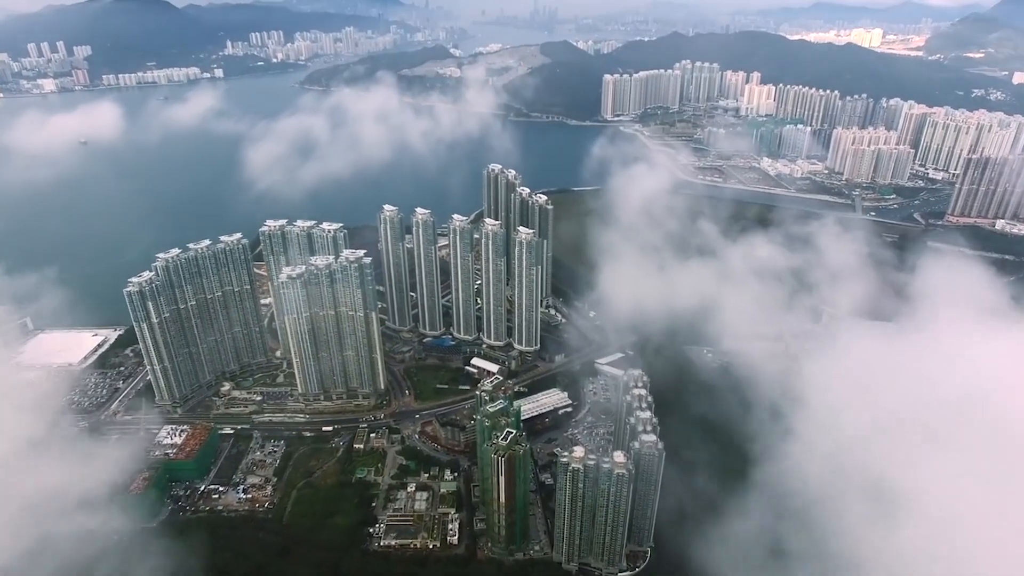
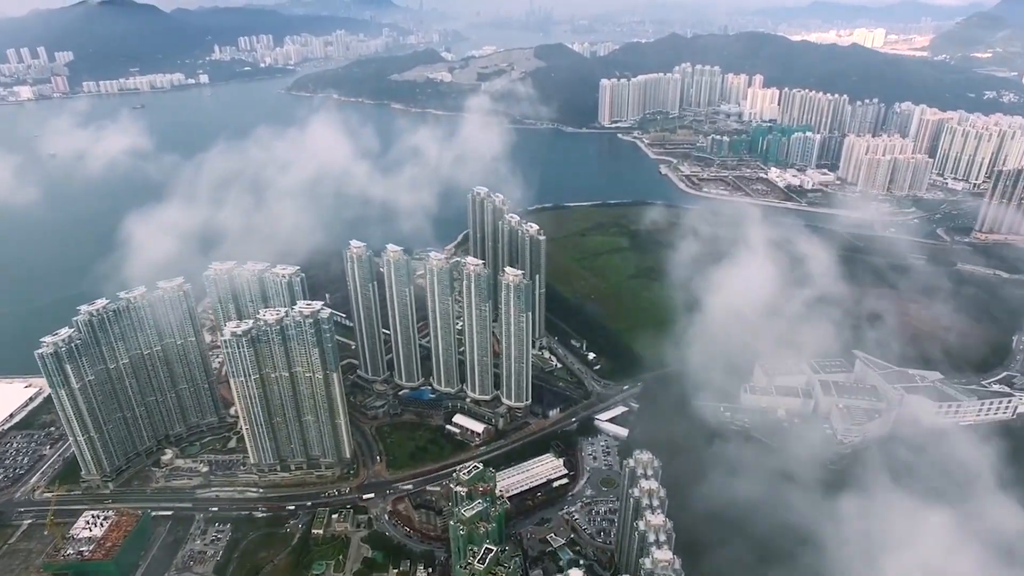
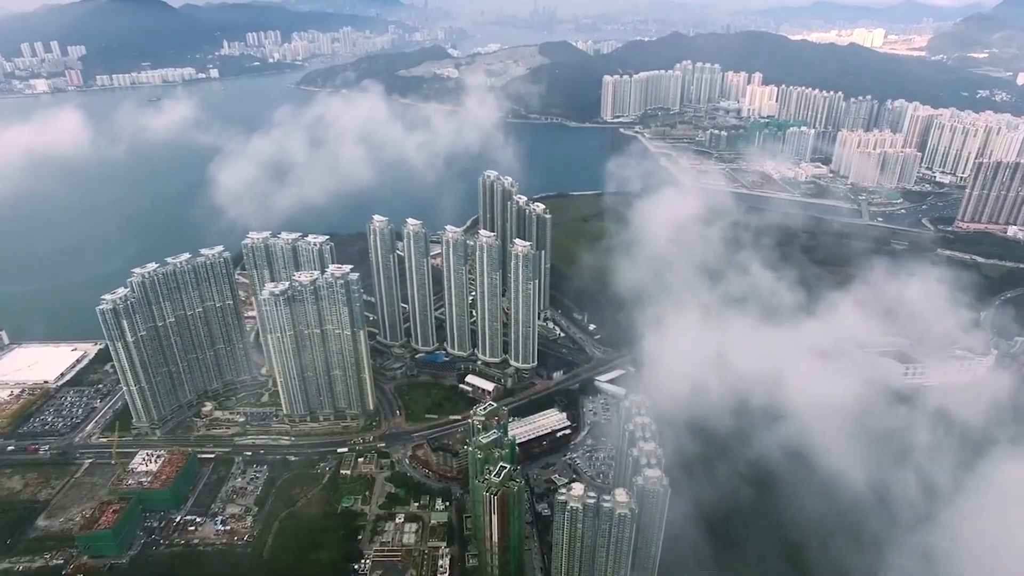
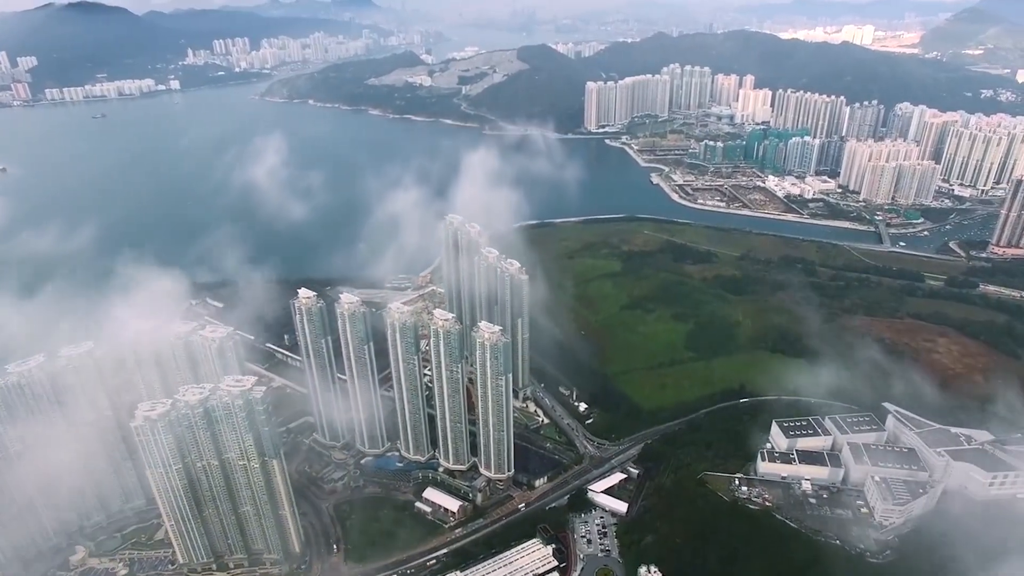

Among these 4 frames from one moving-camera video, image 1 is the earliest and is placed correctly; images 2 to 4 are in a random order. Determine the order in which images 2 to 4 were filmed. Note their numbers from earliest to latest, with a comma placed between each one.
3, 2, 4
